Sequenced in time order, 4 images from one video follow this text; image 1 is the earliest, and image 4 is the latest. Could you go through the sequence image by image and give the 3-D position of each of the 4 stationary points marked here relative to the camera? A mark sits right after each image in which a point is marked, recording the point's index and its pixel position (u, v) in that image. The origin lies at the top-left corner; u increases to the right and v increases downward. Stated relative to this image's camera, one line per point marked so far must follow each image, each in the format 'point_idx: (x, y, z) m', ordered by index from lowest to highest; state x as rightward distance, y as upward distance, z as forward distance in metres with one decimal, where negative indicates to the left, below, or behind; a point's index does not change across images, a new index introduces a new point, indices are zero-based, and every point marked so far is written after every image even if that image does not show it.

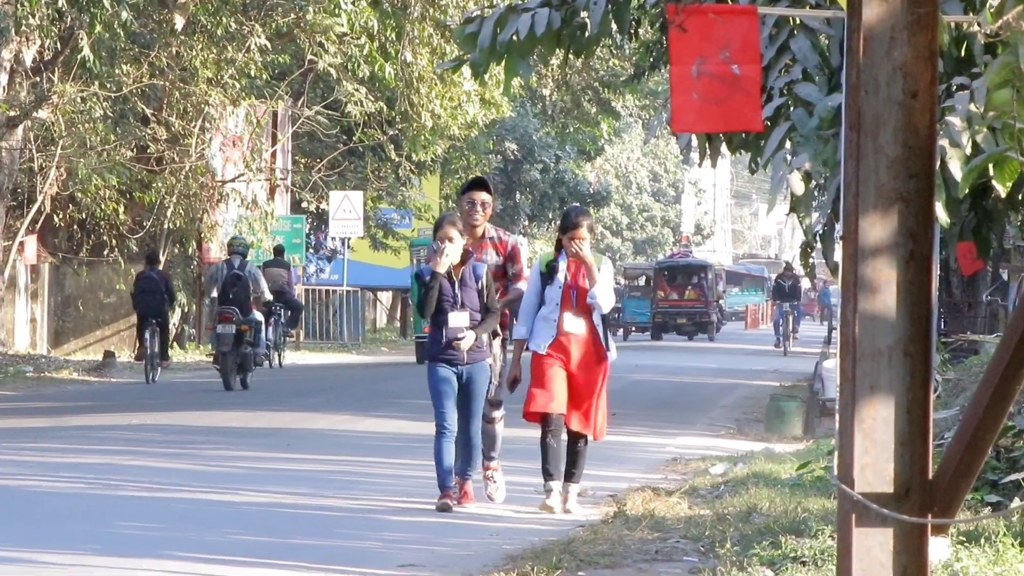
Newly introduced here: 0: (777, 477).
0: (+1.6, -1.2, +9.7) m
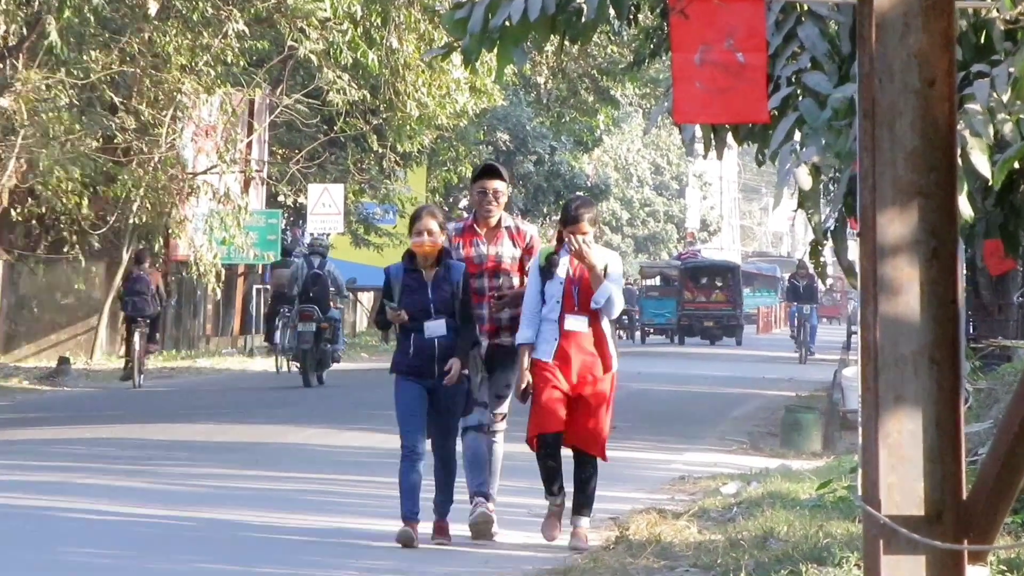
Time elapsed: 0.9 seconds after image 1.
0: (+1.6, -1.2, +8.8) m
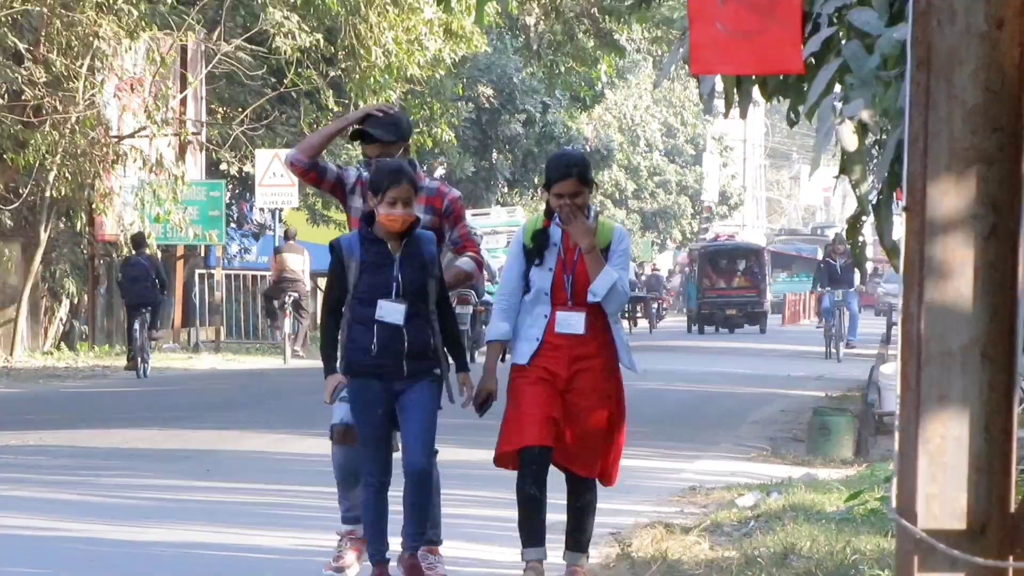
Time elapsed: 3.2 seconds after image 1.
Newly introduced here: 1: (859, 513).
0: (+1.5, -1.1, +7.8) m
1: (+1.7, -1.1, +7.7) m
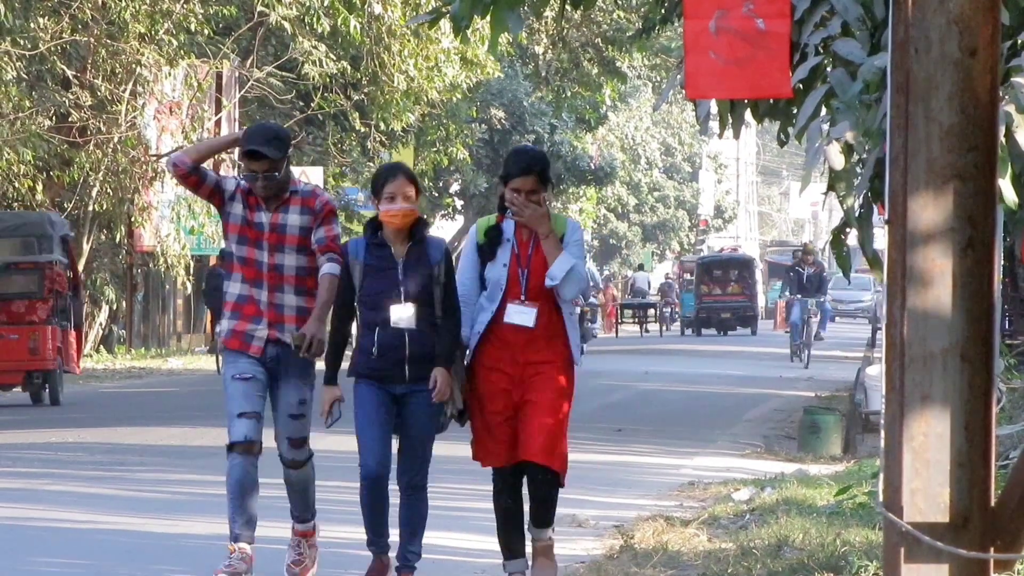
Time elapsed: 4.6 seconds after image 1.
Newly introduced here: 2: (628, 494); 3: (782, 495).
0: (+1.5, -1.1, +8.3) m
1: (+1.7, -1.1, +8.2) m
2: (+0.7, -1.2, +9.6) m
3: (+1.4, -1.1, +8.6) m
